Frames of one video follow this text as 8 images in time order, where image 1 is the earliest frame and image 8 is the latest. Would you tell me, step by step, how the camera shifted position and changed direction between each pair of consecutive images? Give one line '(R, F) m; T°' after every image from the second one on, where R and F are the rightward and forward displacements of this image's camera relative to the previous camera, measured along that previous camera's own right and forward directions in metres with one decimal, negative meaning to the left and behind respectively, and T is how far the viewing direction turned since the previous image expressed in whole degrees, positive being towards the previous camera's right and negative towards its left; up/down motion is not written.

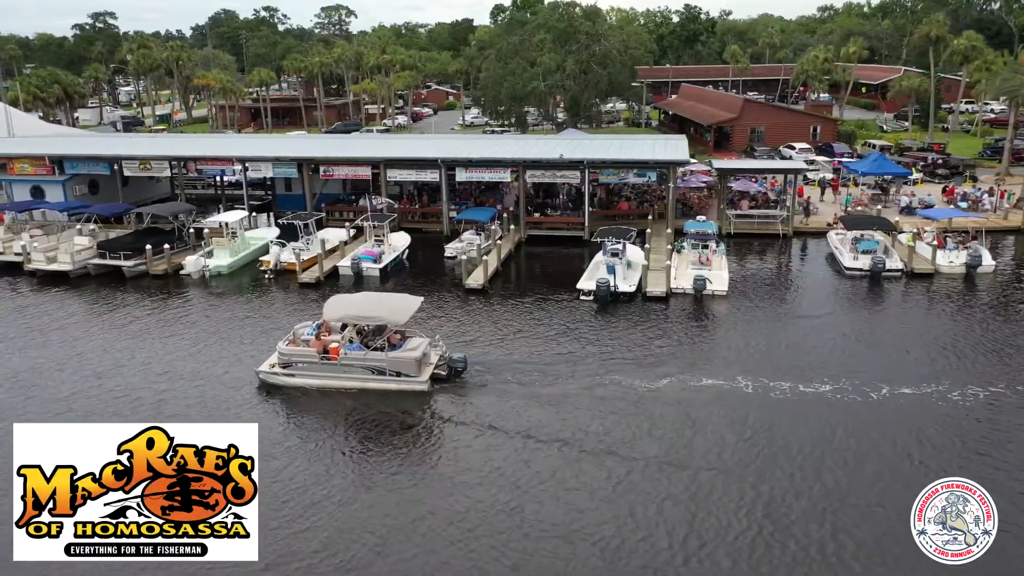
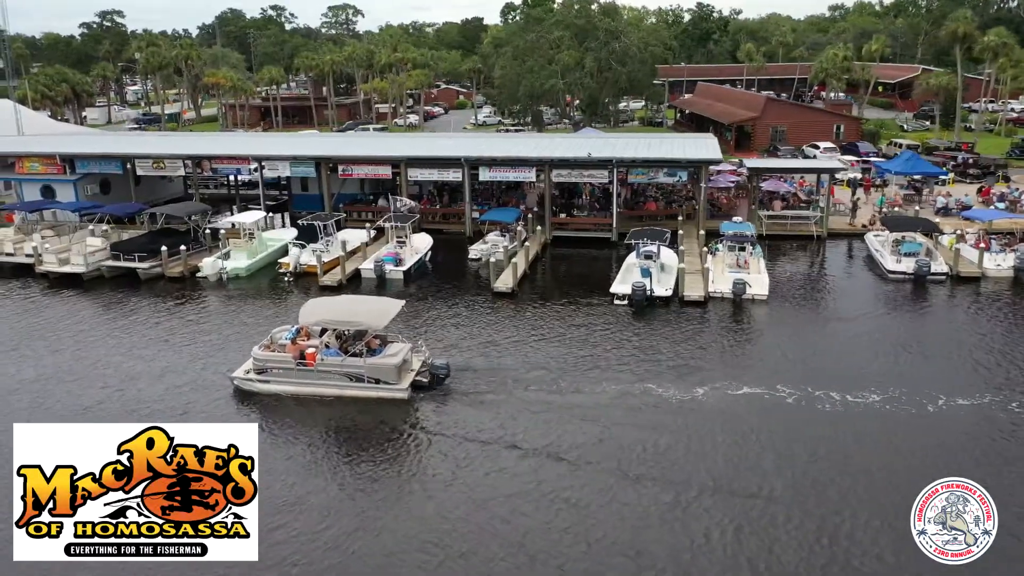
(-0.8, +1.0) m; 0°
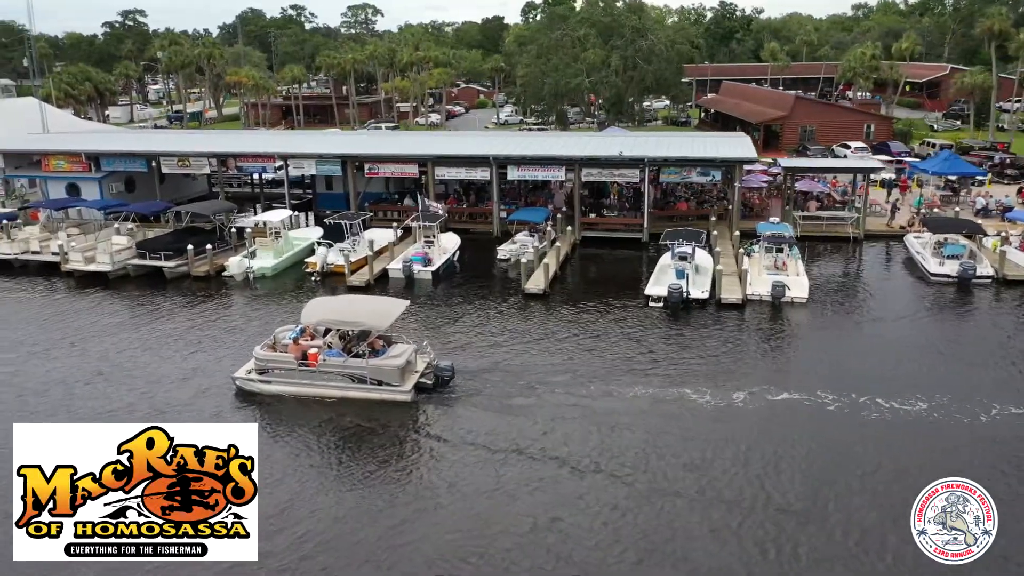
(-0.5, +0.5) m; -1°
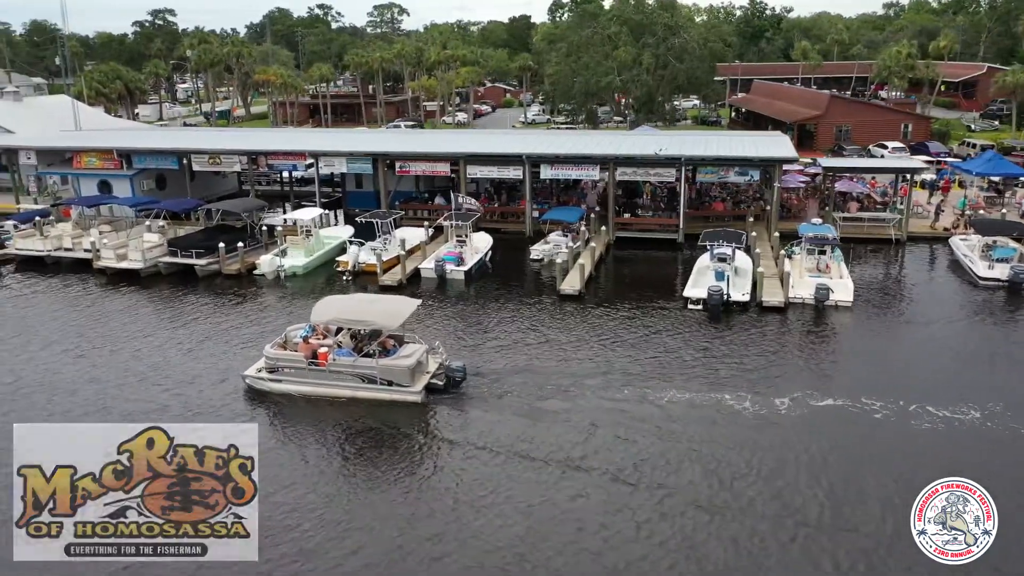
(-0.4, +0.5) m; -2°
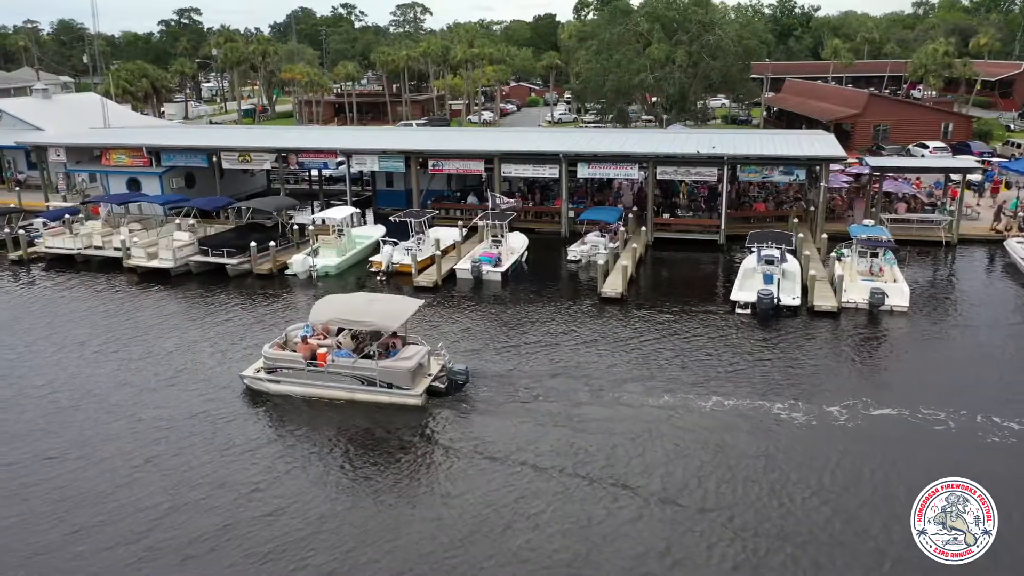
(-0.6, +0.8) m; -1°
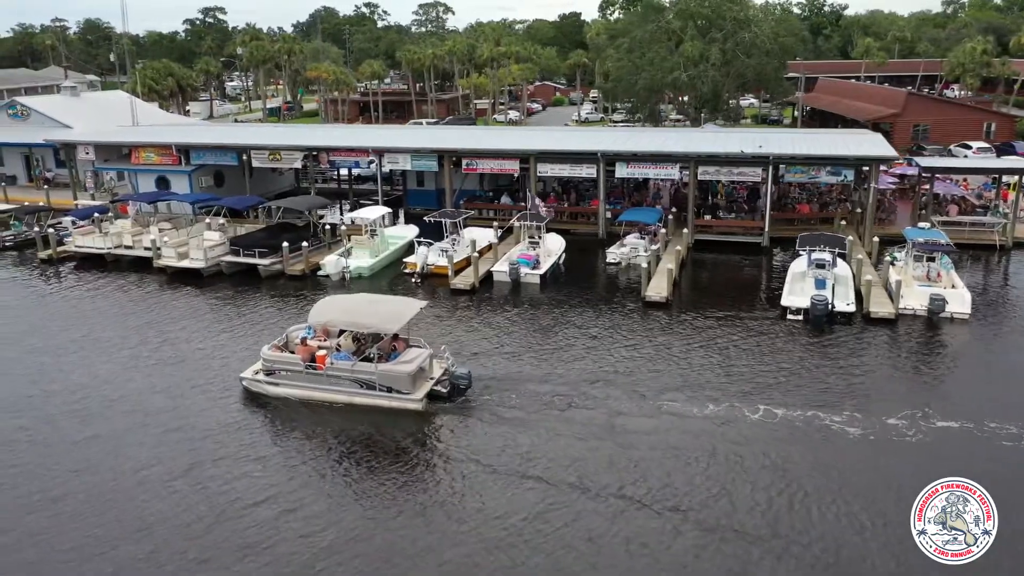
(-0.6, +0.8) m; -1°
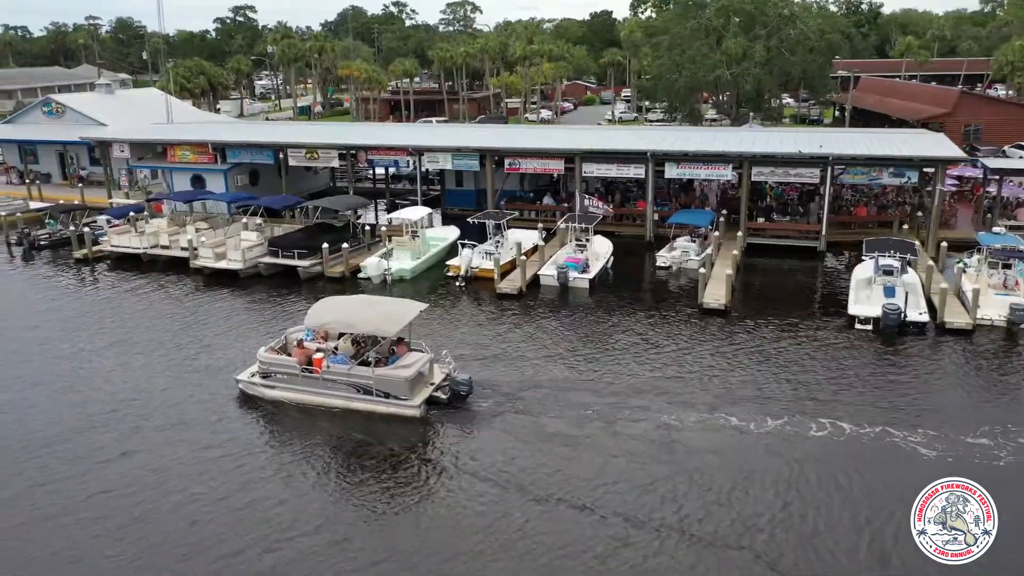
(-0.7, +1.0) m; -2°
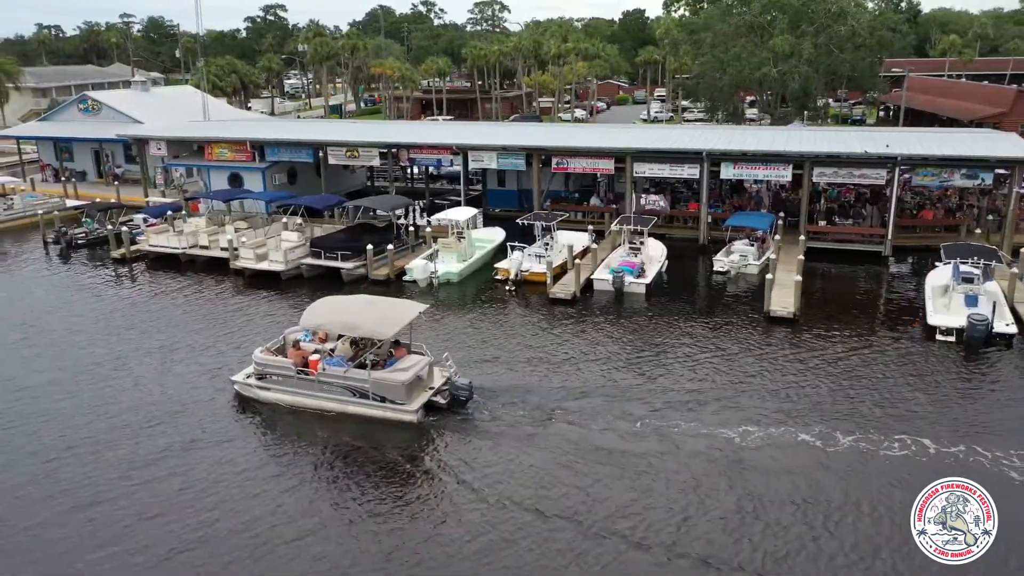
(-0.9, +1.0) m; -2°
